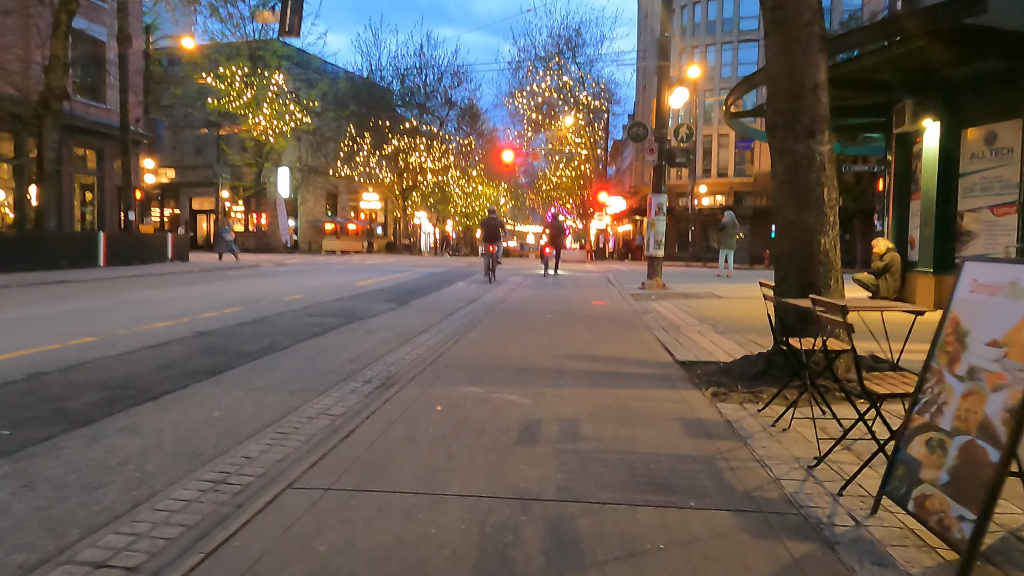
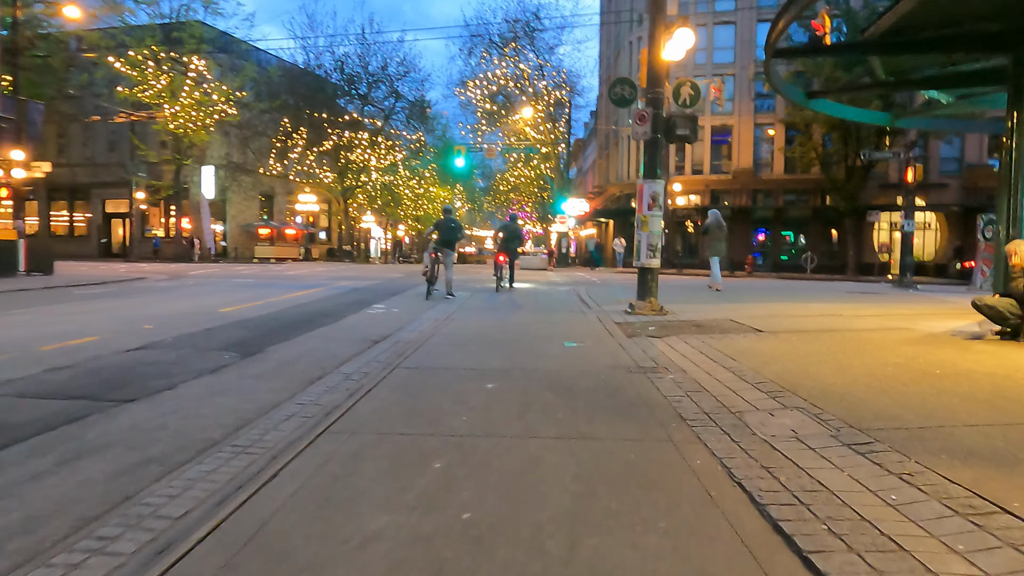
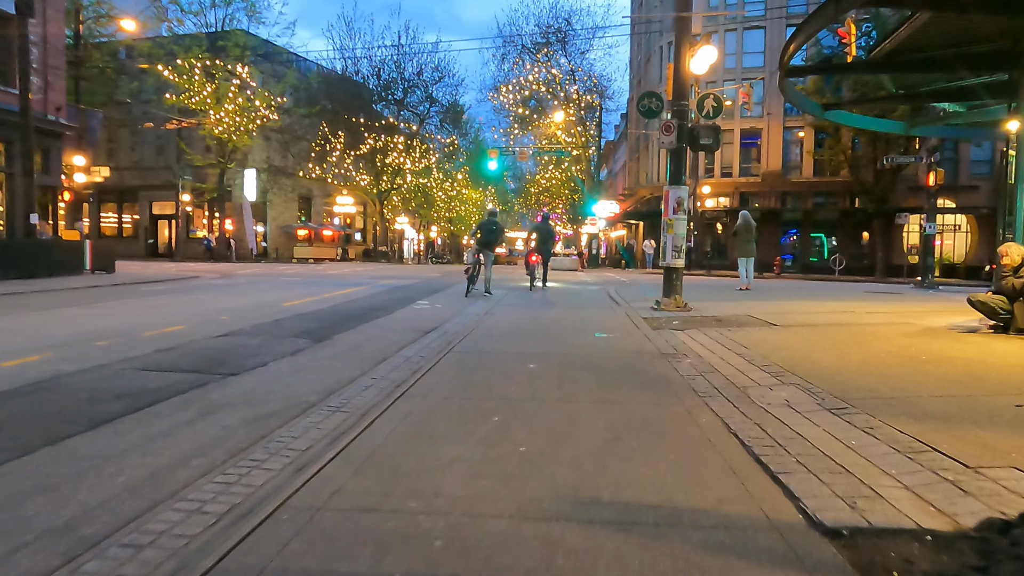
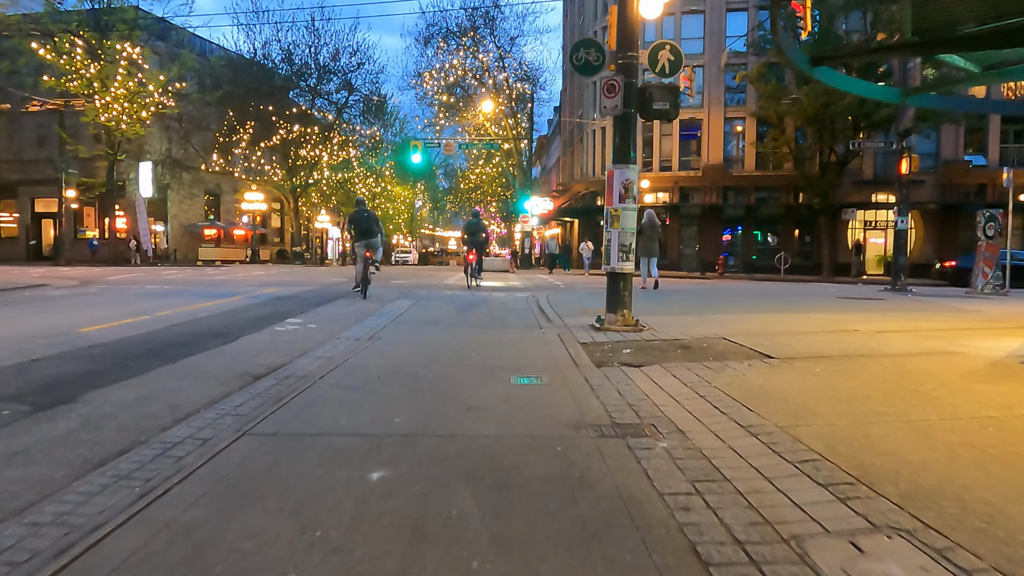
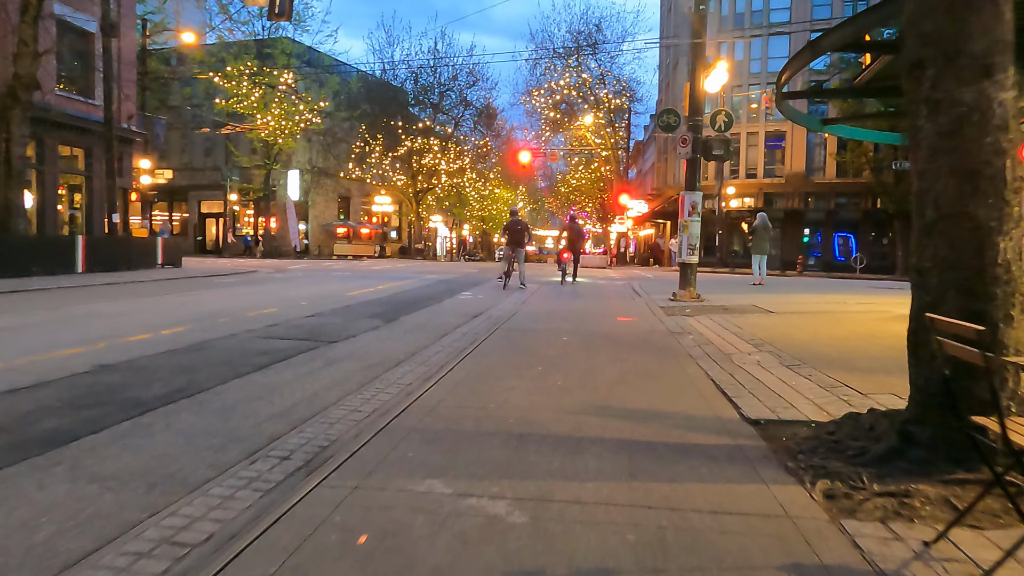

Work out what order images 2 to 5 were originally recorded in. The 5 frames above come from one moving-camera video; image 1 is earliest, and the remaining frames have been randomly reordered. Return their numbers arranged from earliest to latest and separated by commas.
5, 3, 2, 4
